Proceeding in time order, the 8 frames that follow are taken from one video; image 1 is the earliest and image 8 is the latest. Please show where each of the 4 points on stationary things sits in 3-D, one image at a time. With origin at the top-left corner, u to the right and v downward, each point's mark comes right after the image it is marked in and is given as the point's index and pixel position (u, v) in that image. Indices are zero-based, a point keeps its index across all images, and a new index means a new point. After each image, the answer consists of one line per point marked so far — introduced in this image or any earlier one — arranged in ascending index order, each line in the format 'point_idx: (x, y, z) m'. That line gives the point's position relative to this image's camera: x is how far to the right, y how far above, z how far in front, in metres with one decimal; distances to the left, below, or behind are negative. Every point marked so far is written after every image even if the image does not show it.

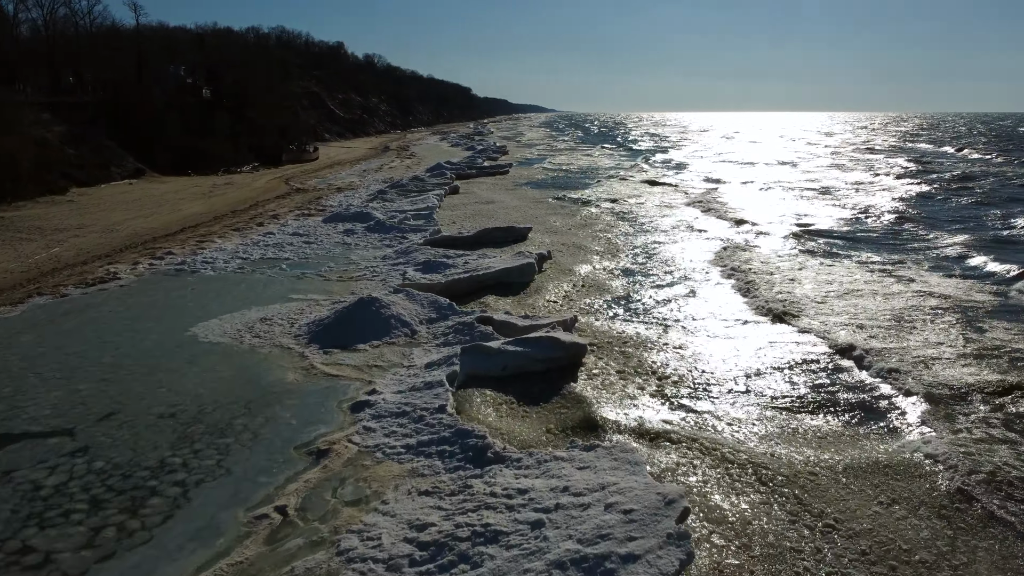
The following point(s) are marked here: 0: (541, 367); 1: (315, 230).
0: (+0.2, -0.6, +7.0) m
1: (-3.1, +0.9, +15.0) m
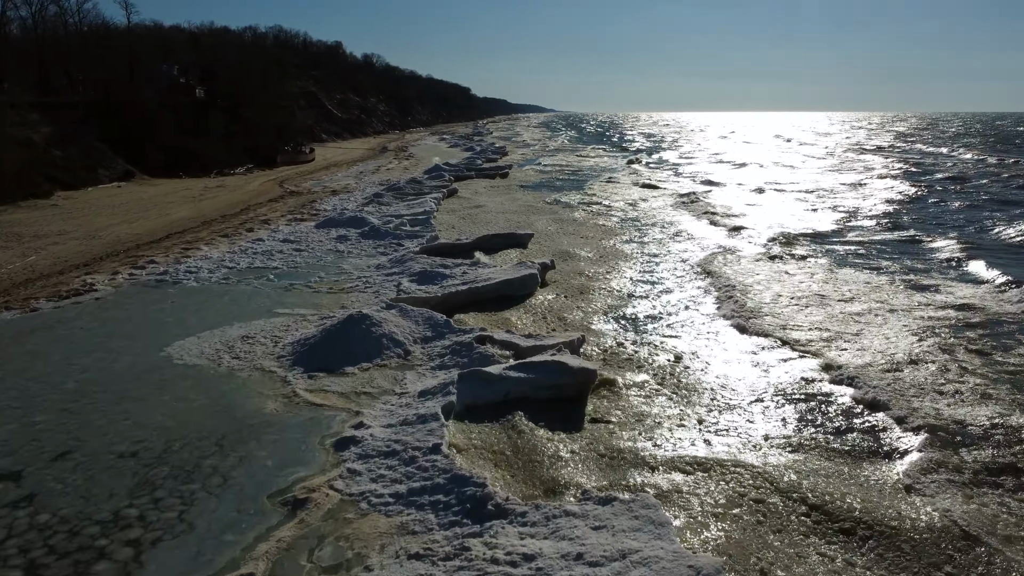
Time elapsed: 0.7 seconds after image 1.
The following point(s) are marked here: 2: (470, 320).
0: (+0.2, -0.7, +6.3) m
1: (-3.1, +0.8, +14.3) m
2: (-0.3, -0.3, +8.6) m
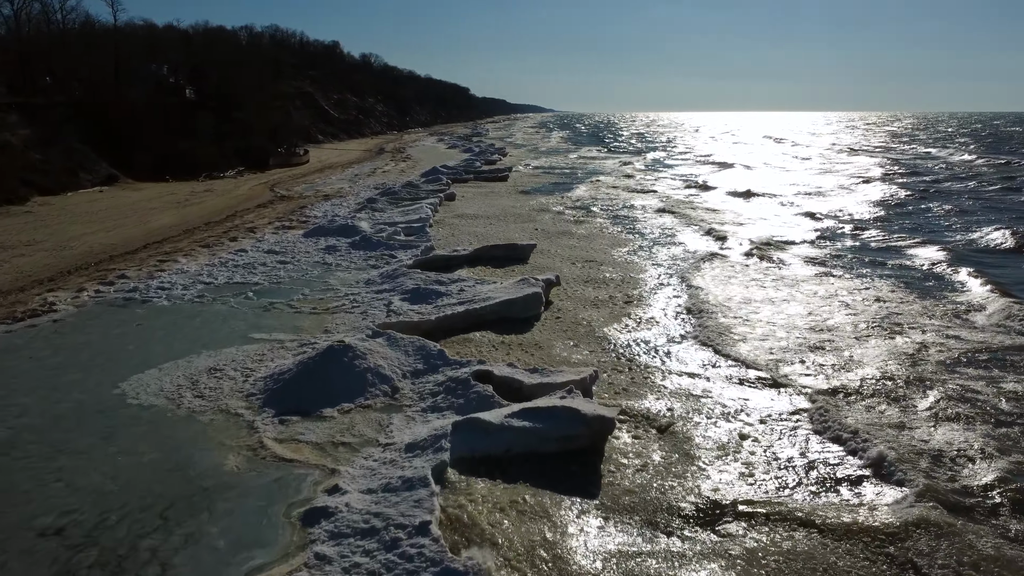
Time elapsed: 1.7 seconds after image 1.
0: (+0.2, -0.9, +5.4) m
1: (-3.1, +0.6, +13.4) m
2: (-0.3, -0.5, +7.7) m
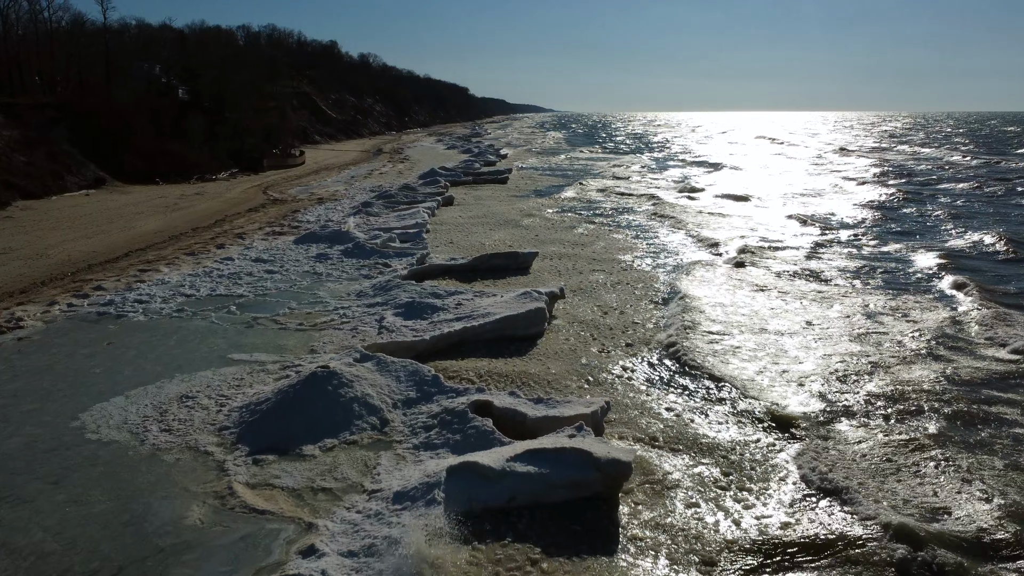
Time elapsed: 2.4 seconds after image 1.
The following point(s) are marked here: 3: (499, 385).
0: (+0.3, -1.0, +4.8) m
1: (-3.1, +0.5, +12.8) m
2: (-0.3, -0.6, +7.1) m
3: (-0.1, -0.7, +6.8) m
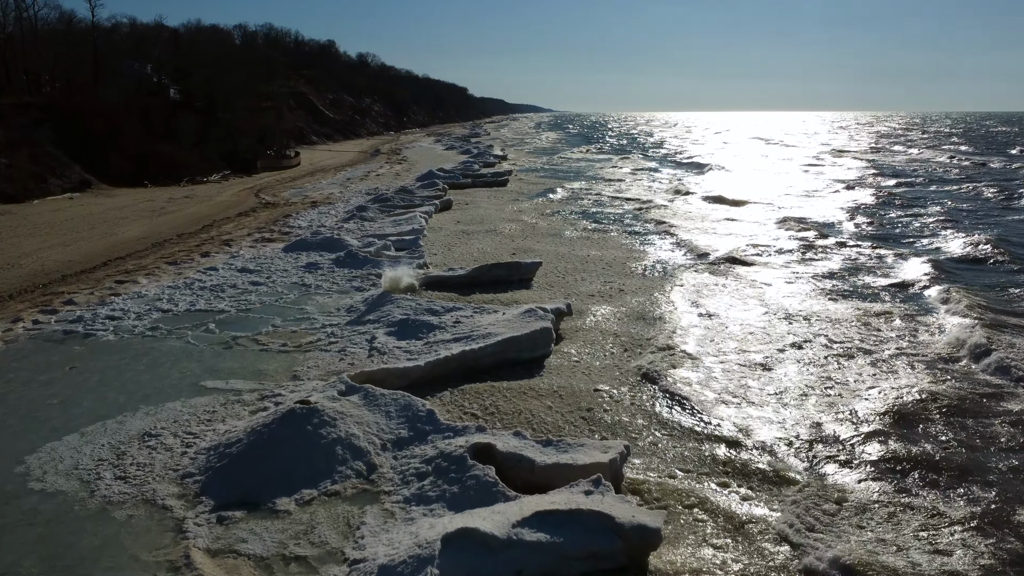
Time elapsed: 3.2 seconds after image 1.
0: (+0.3, -1.2, +4.0) m
1: (-3.1, +0.3, +12.0) m
2: (-0.3, -0.8, +6.3) m
3: (-0.1, -0.9, +6.1) m
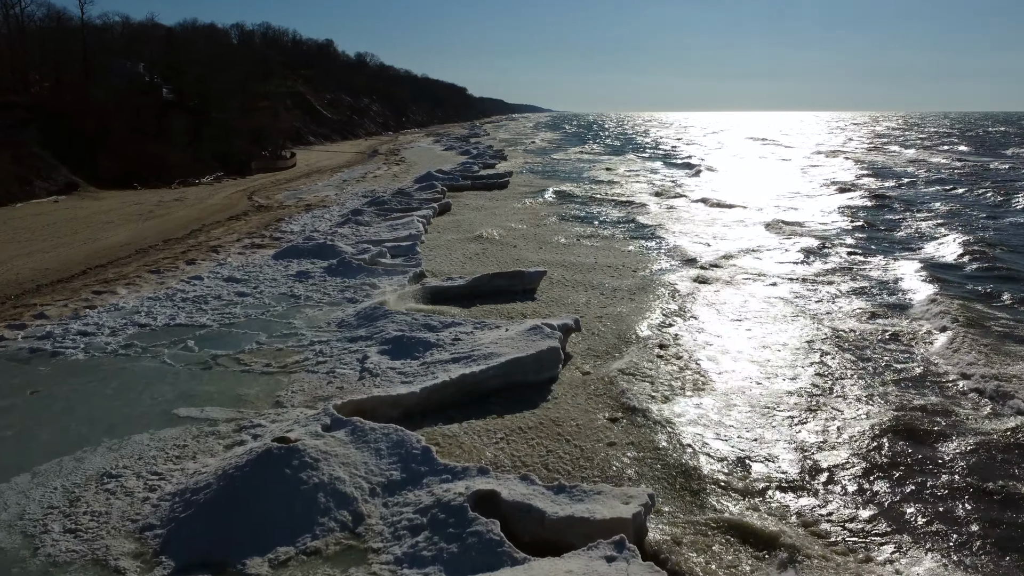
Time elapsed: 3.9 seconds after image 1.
0: (+0.3, -1.3, +3.4) m
1: (-3.0, +0.2, +11.4) m
2: (-0.3, -0.9, +5.7) m
3: (0.0, -1.0, +5.4) m
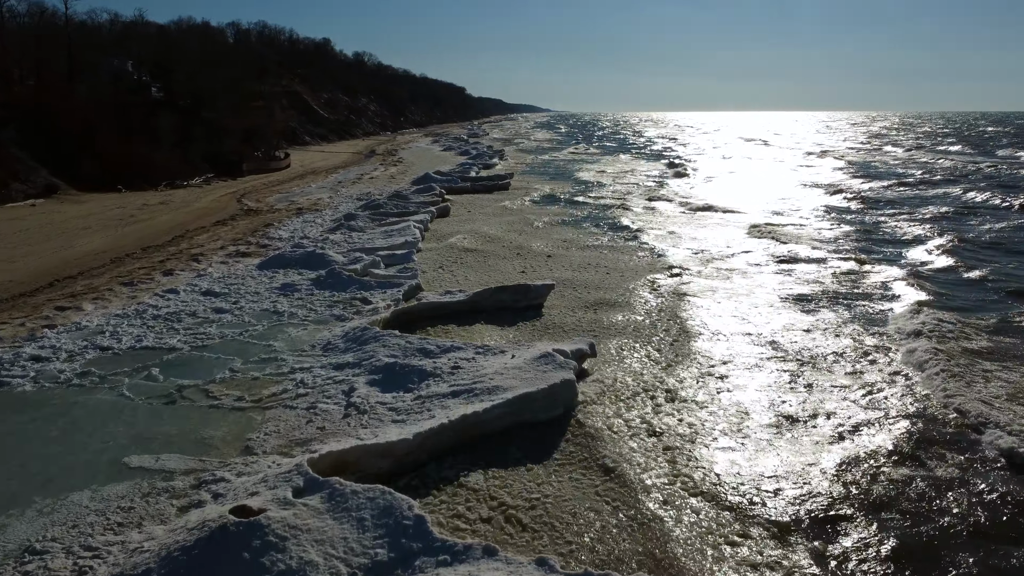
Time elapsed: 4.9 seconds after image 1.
0: (+0.4, -1.5, +2.5) m
1: (-3.0, +0.1, +10.5) m
2: (-0.2, -1.1, +4.8) m
3: (0.0, -1.1, +4.5) m
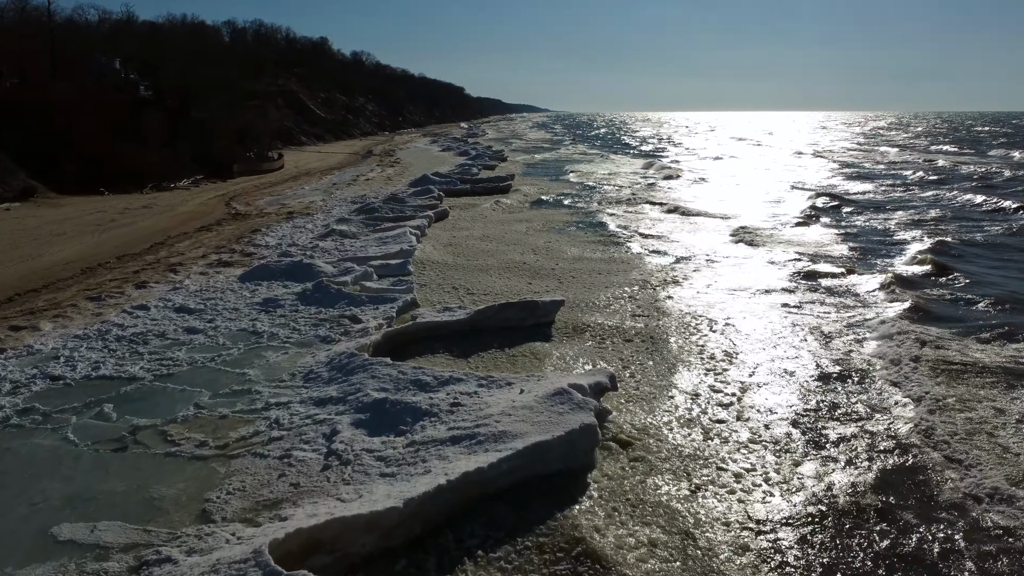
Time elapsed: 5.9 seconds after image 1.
0: (+0.4, -1.6, +1.5) m
1: (-2.9, -0.1, +9.5) m
2: (-0.1, -1.2, +3.8) m
3: (+0.1, -1.3, +3.6) m
